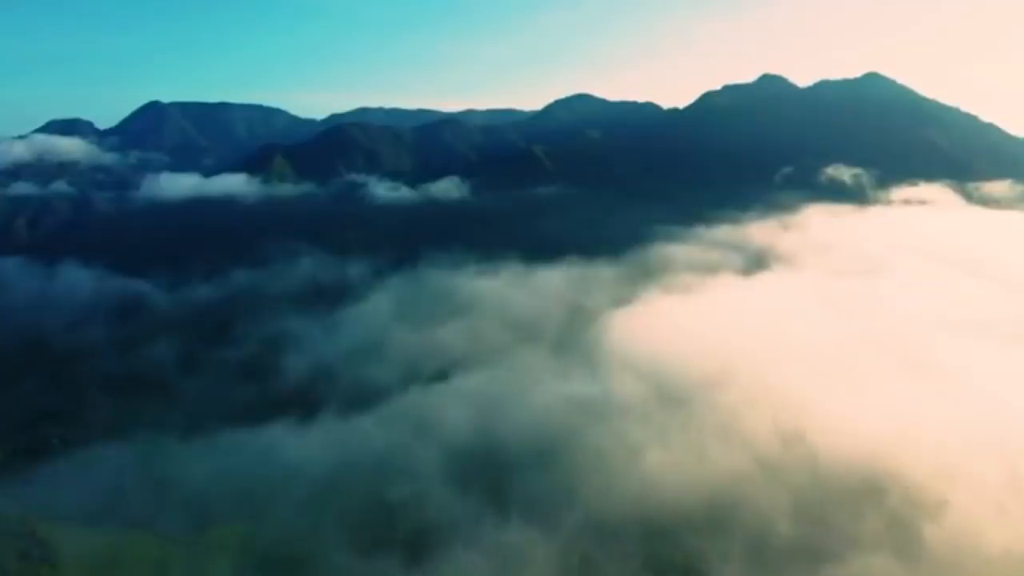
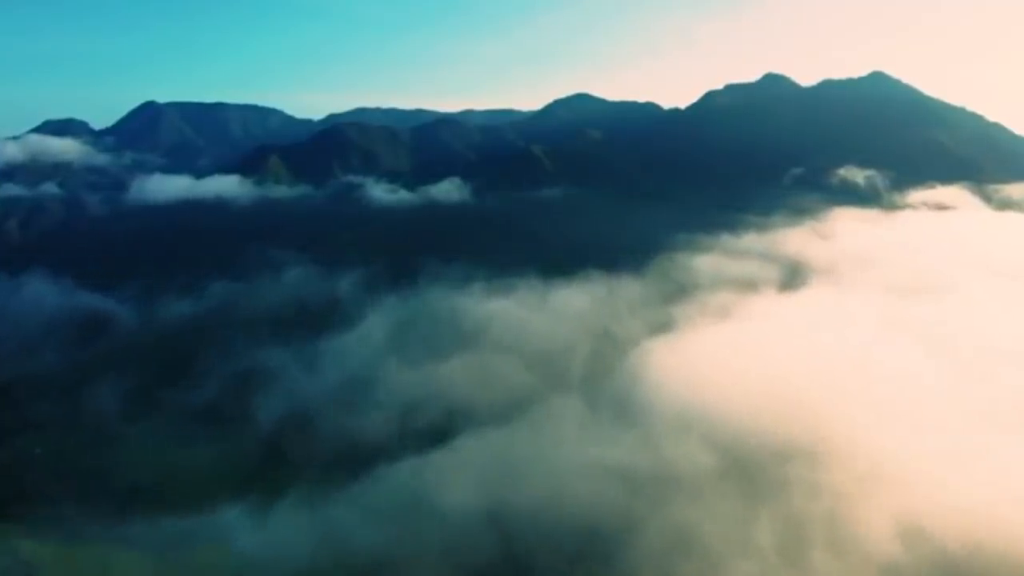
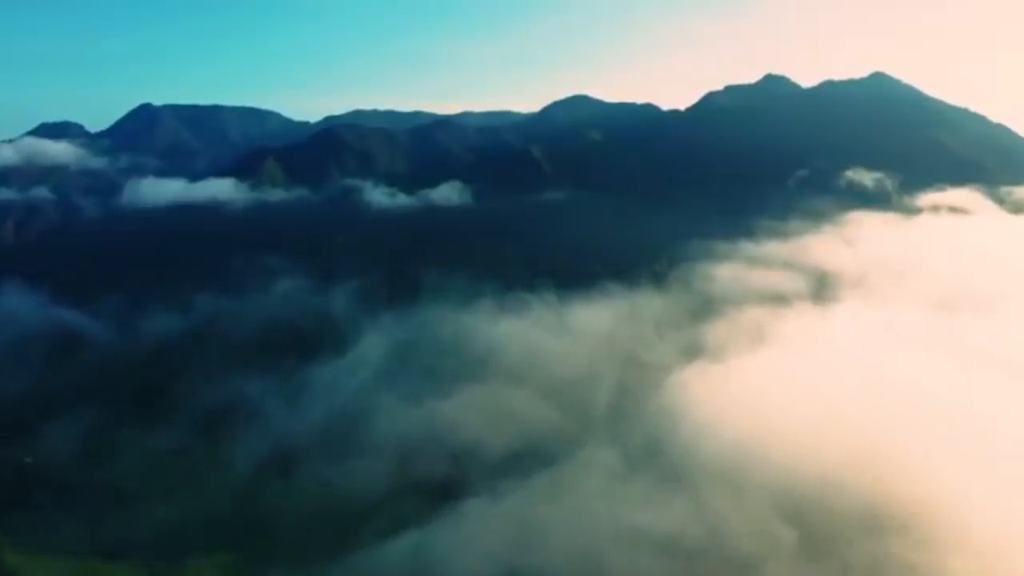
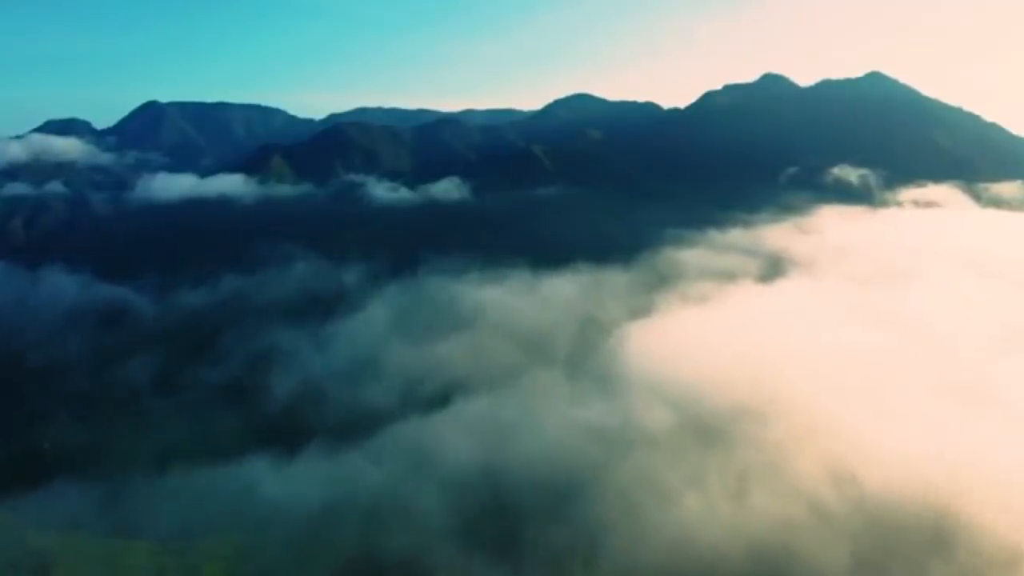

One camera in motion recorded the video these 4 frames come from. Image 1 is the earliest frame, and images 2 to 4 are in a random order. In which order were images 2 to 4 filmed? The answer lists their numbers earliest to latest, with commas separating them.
4, 2, 3
